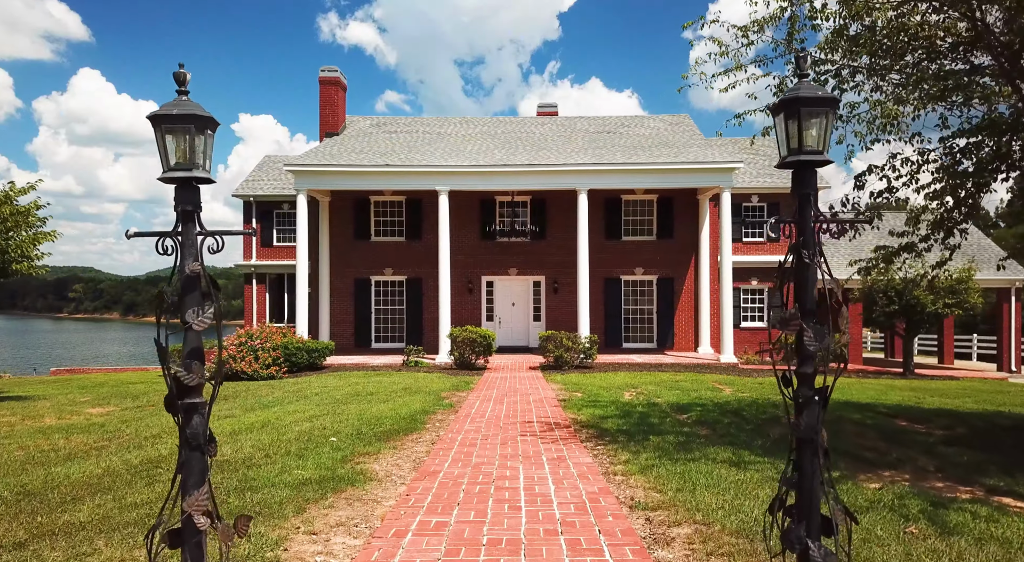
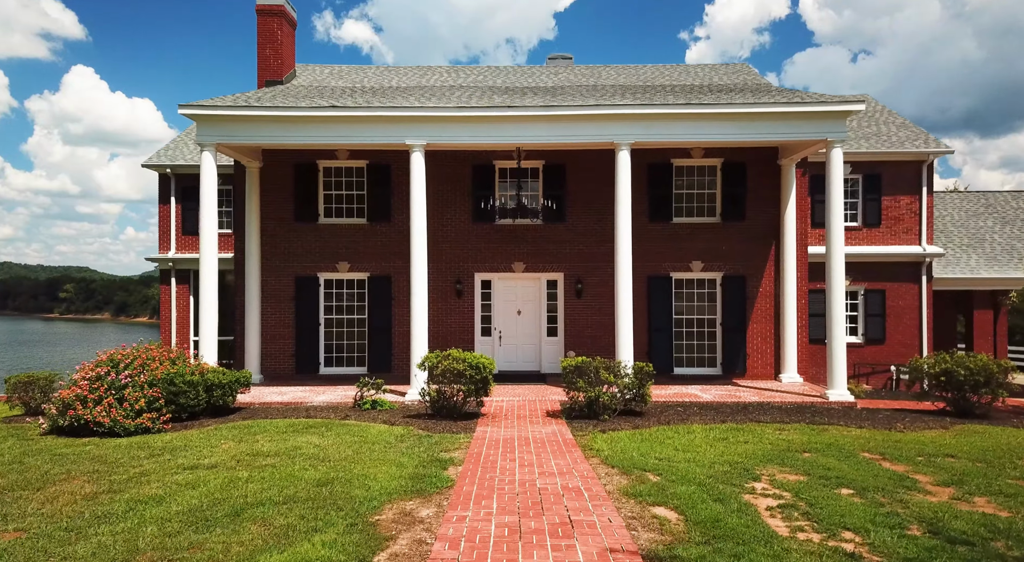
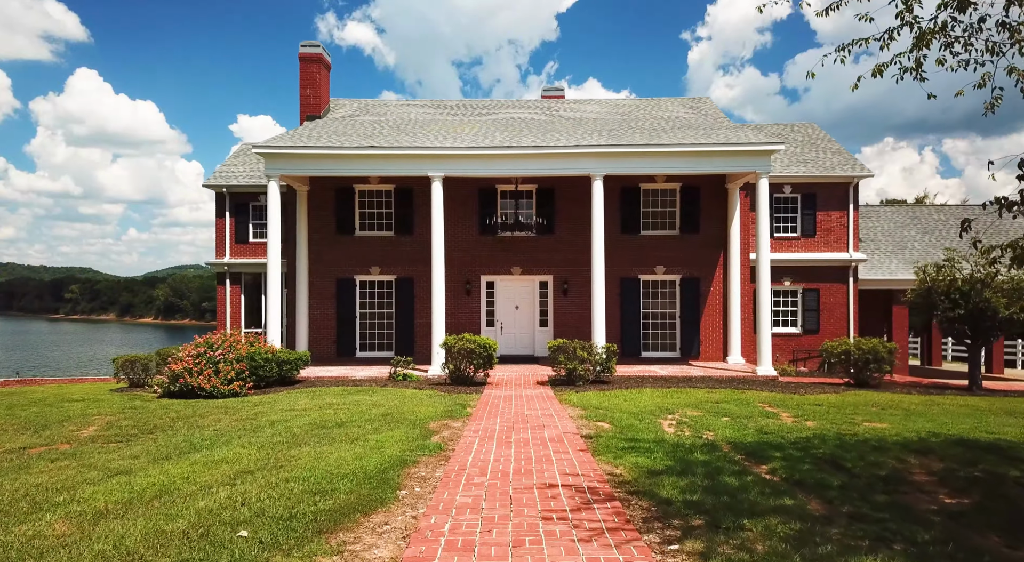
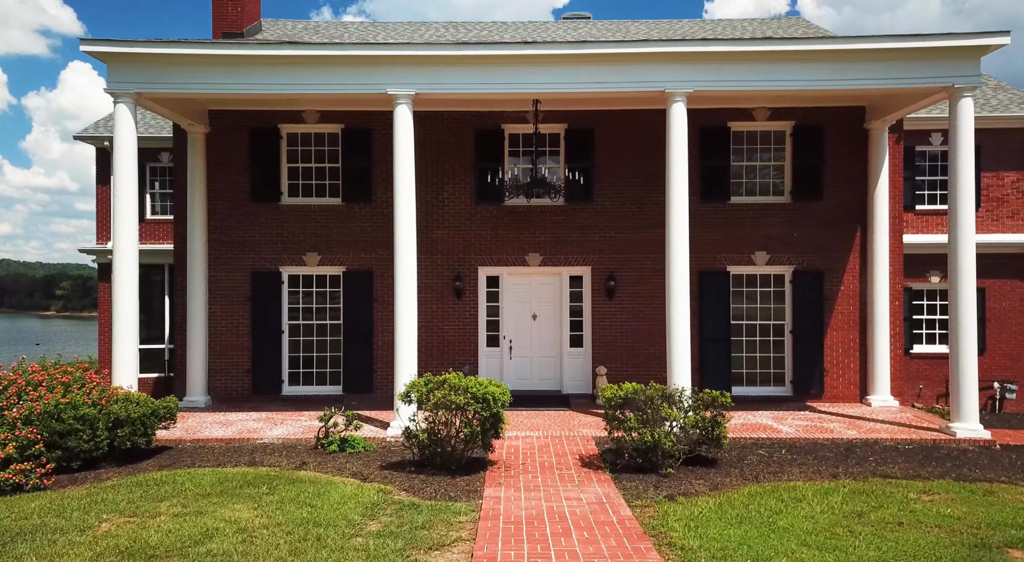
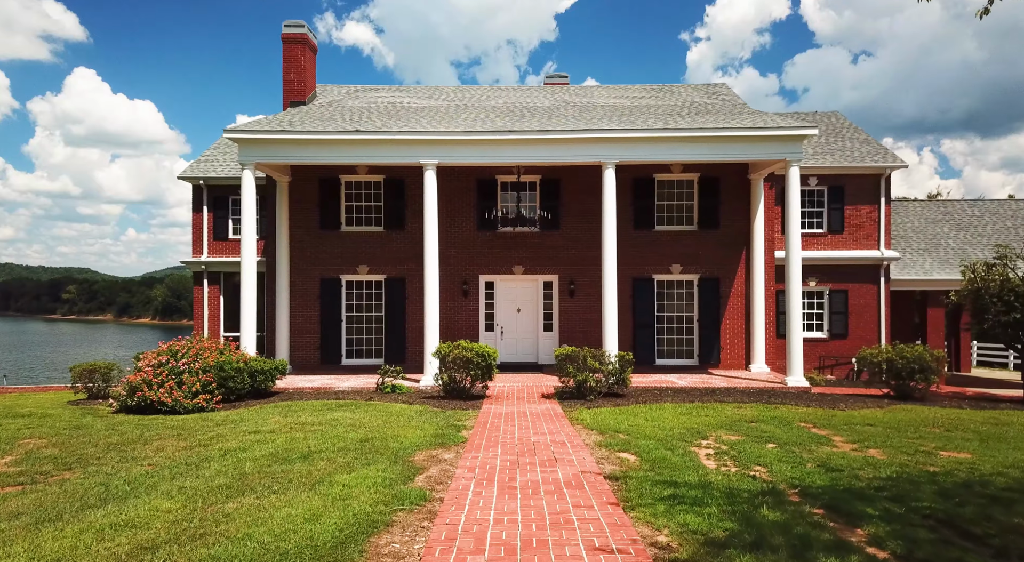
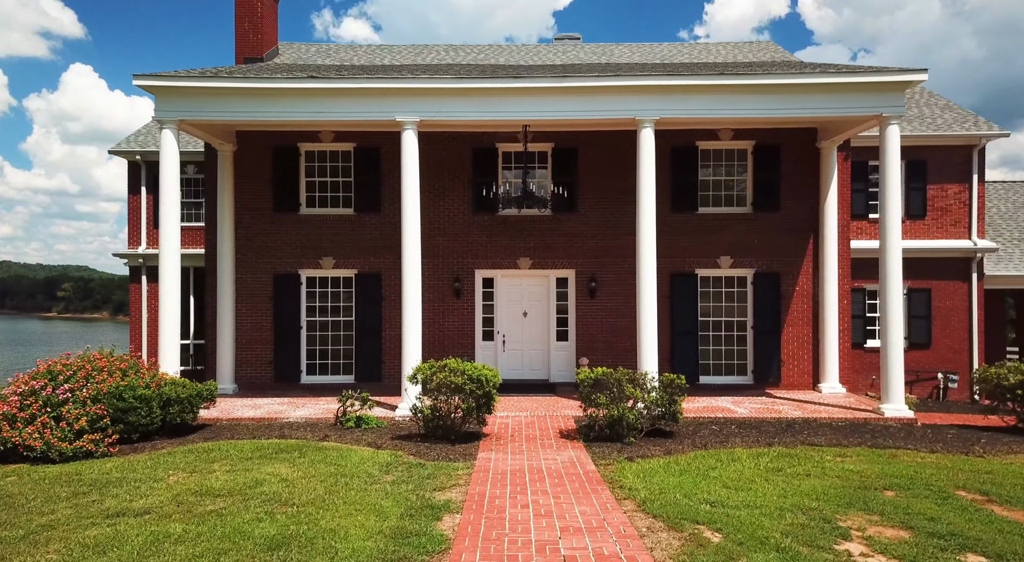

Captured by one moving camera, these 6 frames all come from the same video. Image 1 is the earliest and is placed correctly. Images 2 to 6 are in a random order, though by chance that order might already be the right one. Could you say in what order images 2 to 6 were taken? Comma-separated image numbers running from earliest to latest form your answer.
3, 5, 2, 6, 4
